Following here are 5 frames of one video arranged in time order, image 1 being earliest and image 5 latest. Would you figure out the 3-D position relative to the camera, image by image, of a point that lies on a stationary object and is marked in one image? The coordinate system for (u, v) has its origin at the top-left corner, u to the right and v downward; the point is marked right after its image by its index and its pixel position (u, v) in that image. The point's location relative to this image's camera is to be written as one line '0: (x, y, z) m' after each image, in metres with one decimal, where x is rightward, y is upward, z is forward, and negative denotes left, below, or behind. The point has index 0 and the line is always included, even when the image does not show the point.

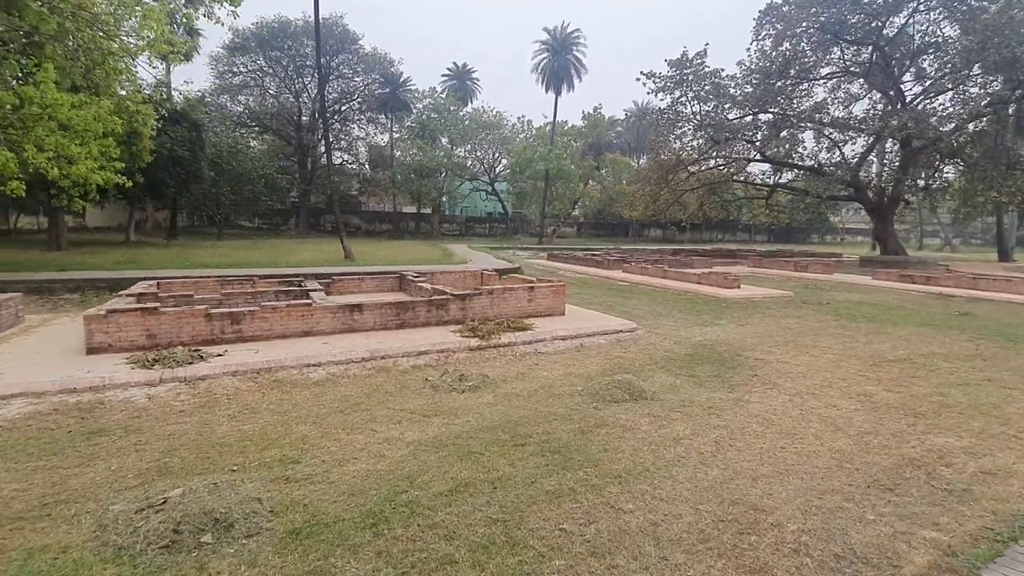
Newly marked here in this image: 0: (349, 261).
0: (-4.4, +0.7, +13.8) m
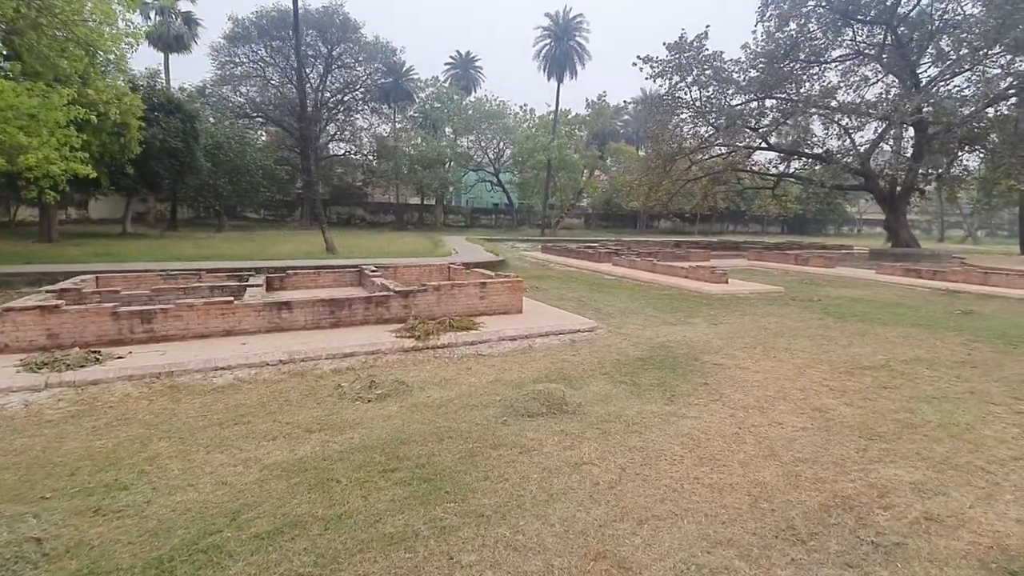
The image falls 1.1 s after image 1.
0: (-4.8, +0.9, +13.5) m
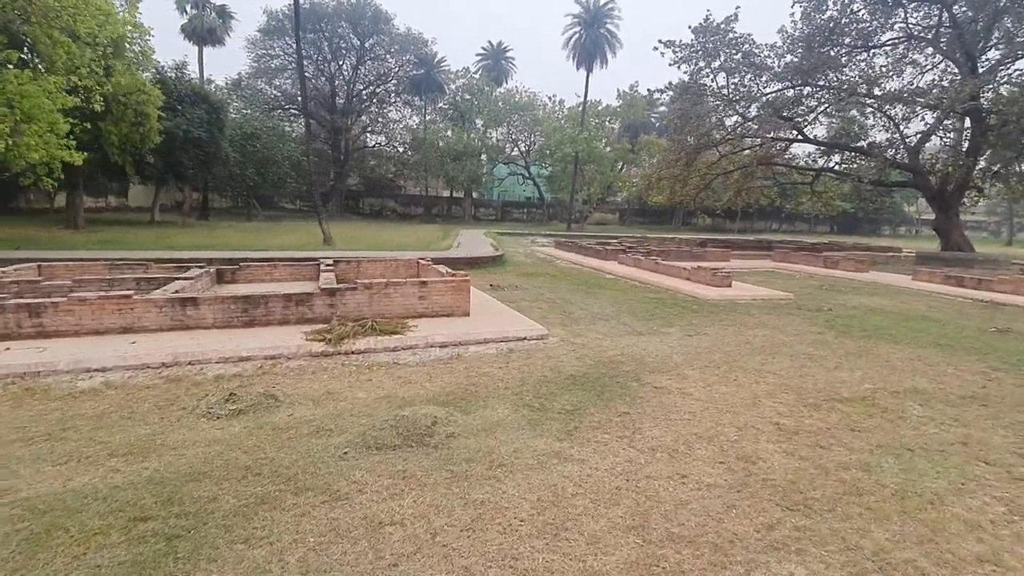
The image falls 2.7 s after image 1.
0: (-4.9, +1.1, +13.2) m
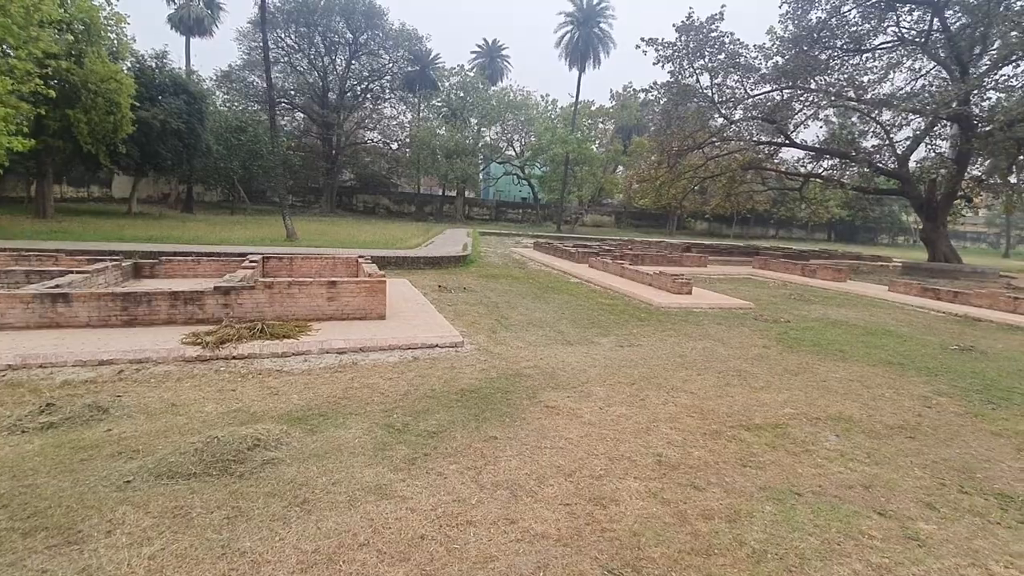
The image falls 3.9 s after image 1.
0: (-5.7, +1.2, +12.8) m
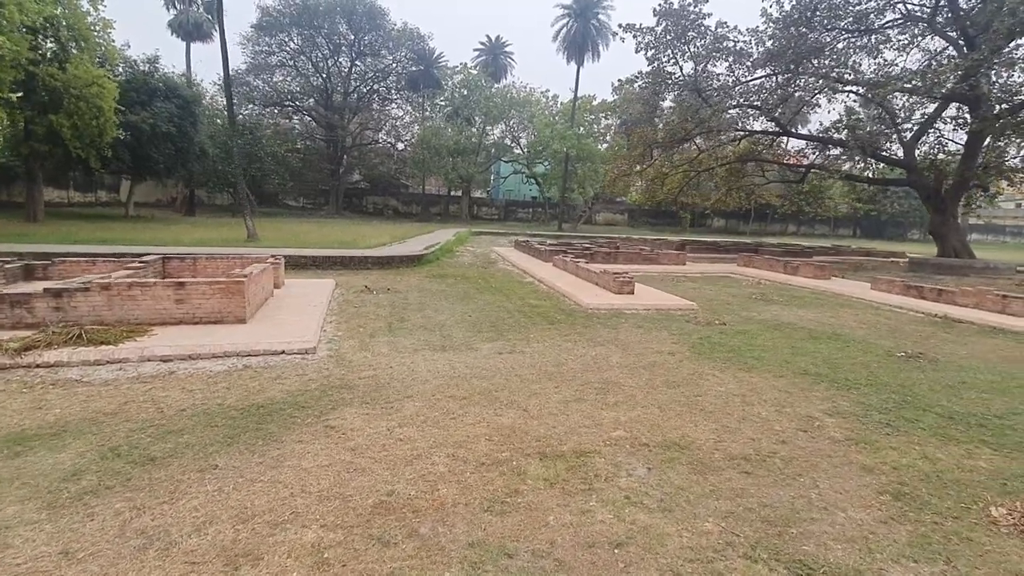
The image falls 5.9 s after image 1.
0: (-6.7, +1.1, +12.6) m
